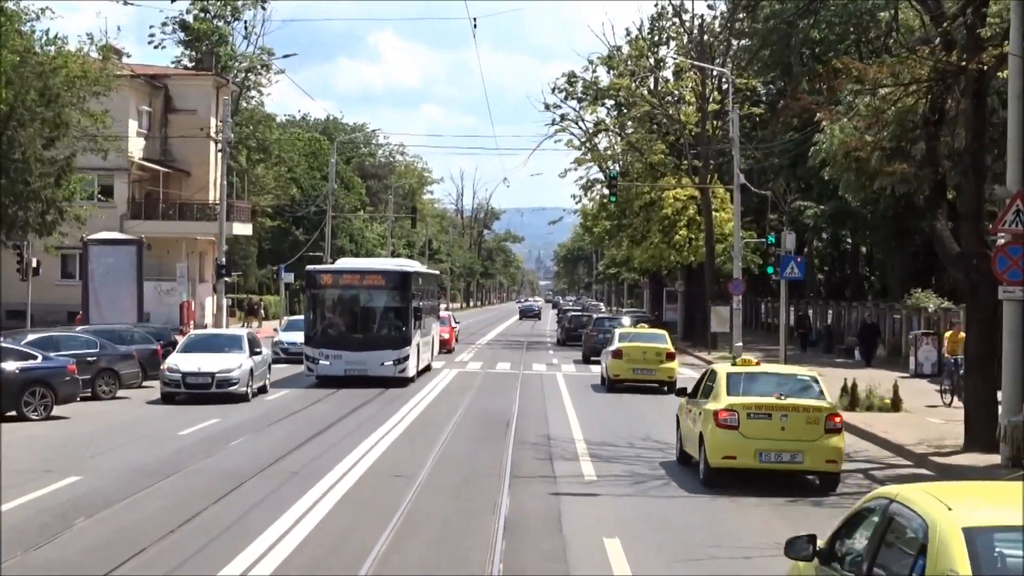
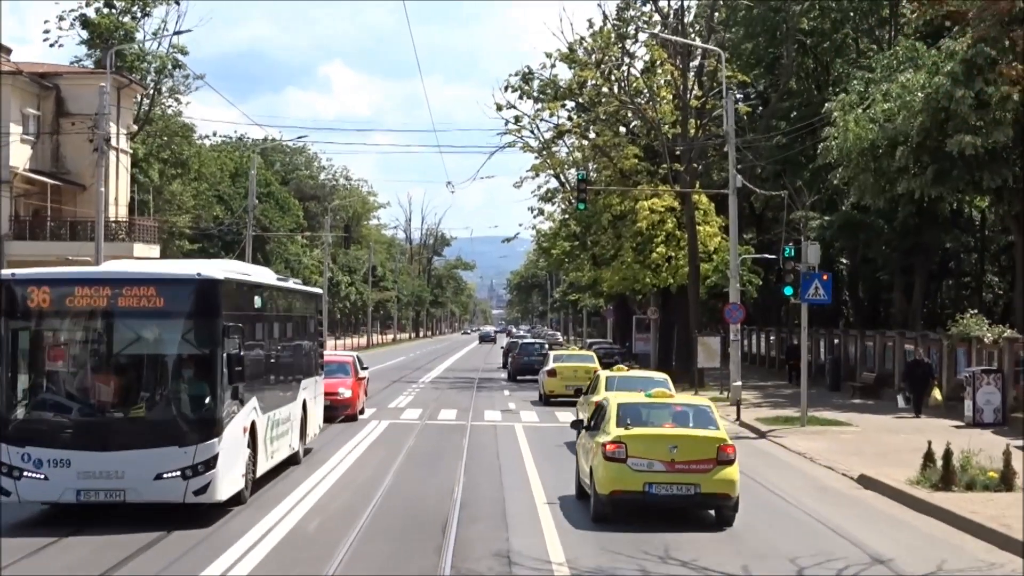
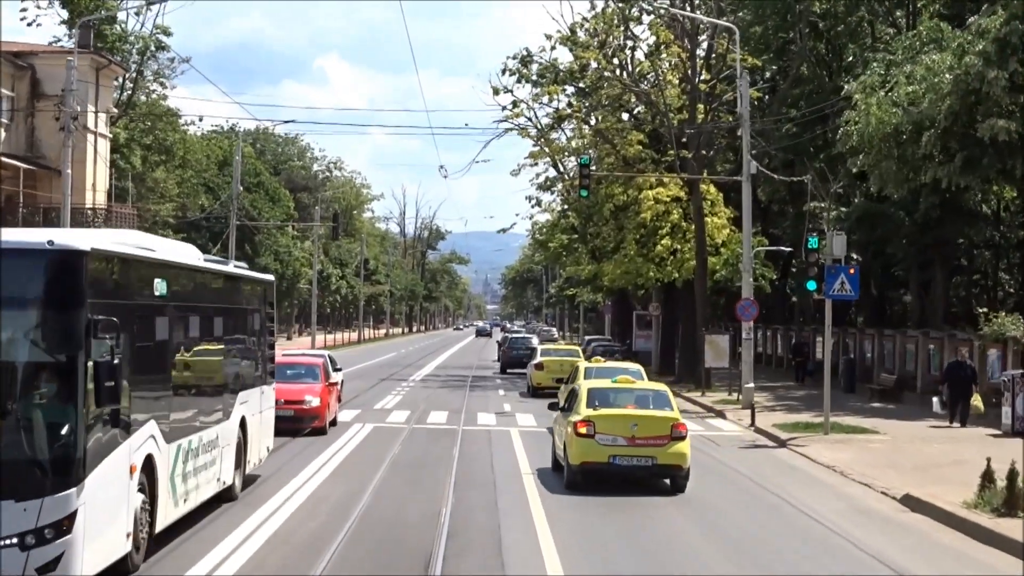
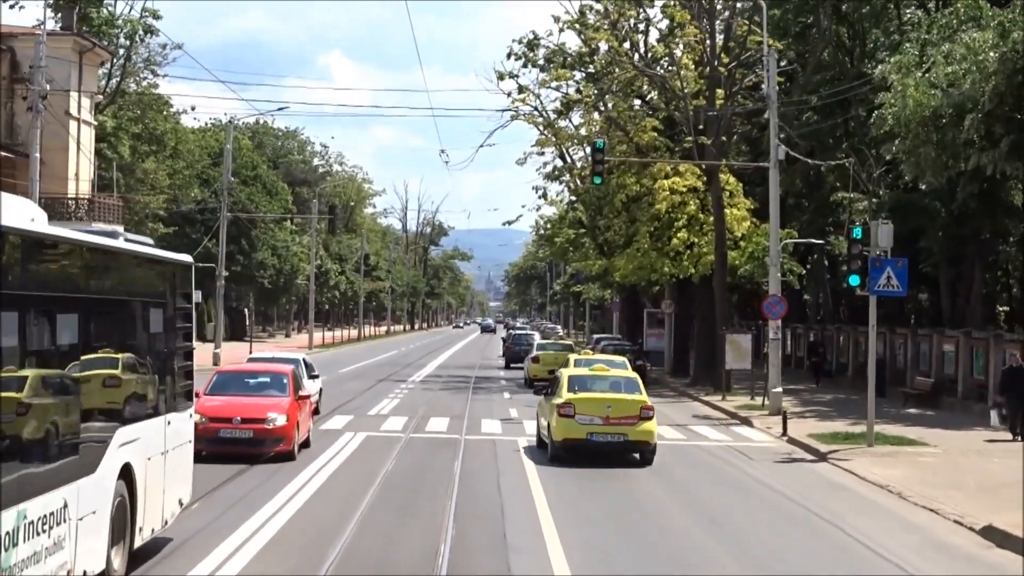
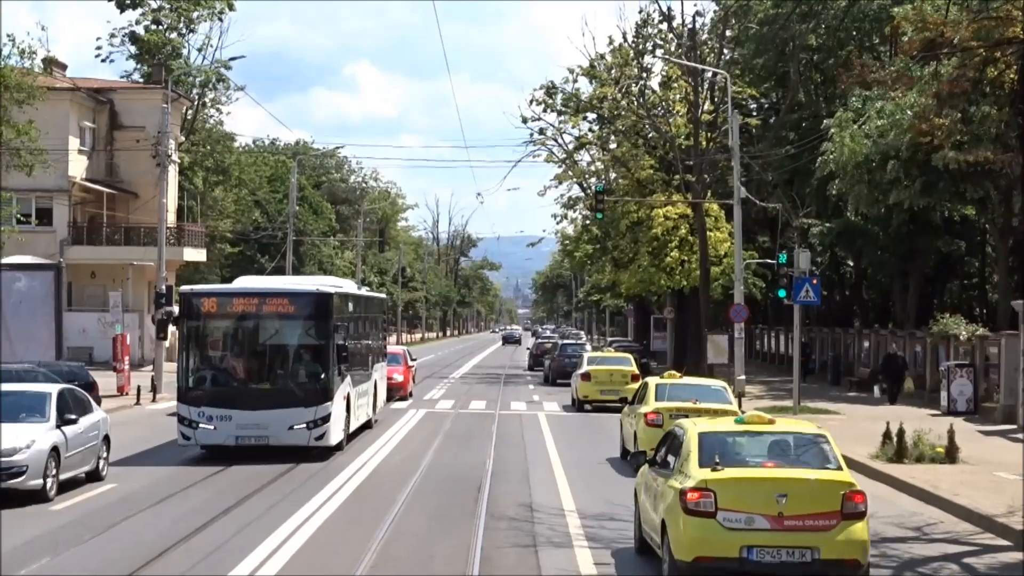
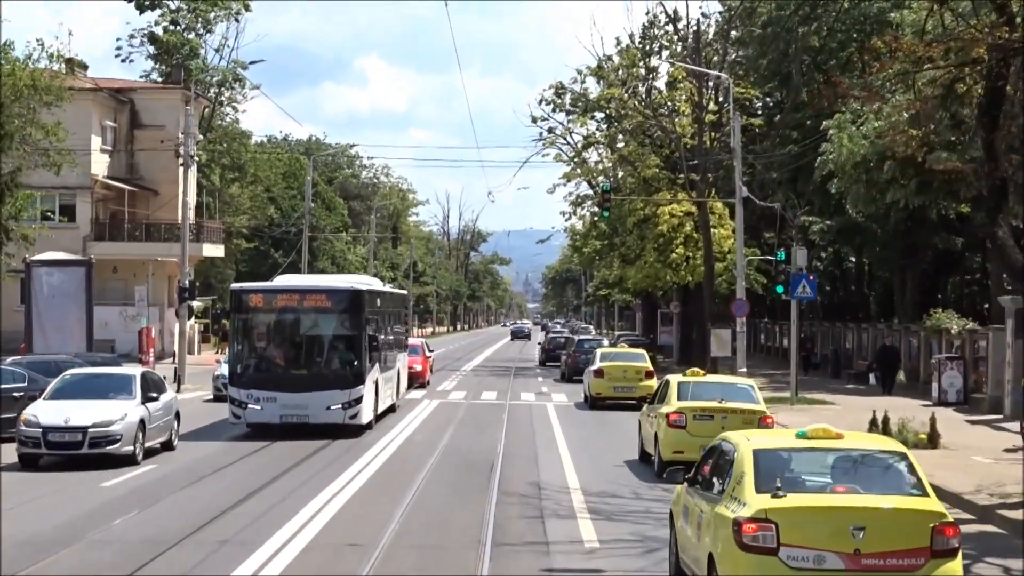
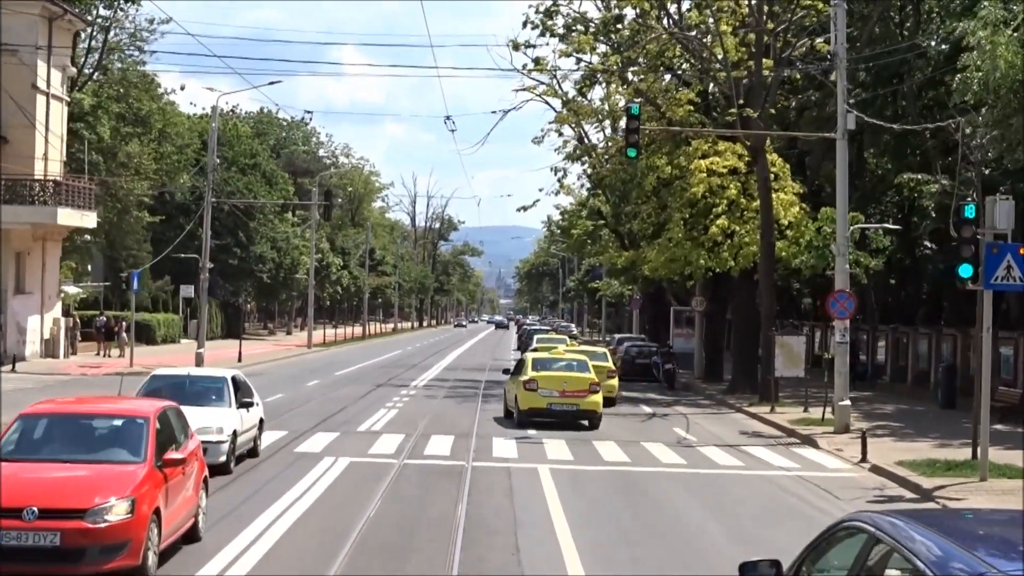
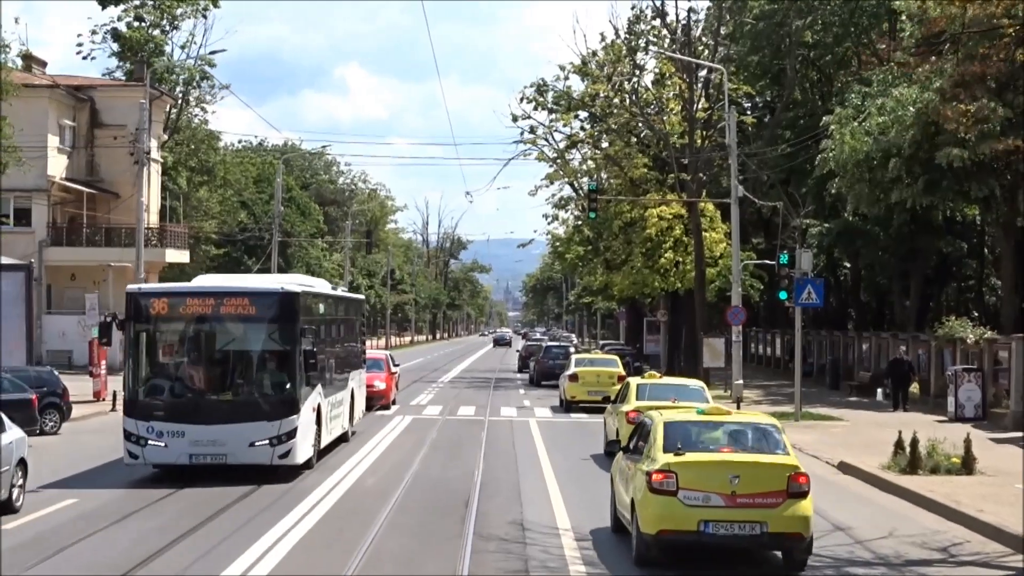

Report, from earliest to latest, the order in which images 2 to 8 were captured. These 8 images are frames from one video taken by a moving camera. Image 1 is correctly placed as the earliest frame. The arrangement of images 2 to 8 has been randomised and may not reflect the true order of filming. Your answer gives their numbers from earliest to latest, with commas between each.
6, 5, 8, 2, 3, 4, 7
